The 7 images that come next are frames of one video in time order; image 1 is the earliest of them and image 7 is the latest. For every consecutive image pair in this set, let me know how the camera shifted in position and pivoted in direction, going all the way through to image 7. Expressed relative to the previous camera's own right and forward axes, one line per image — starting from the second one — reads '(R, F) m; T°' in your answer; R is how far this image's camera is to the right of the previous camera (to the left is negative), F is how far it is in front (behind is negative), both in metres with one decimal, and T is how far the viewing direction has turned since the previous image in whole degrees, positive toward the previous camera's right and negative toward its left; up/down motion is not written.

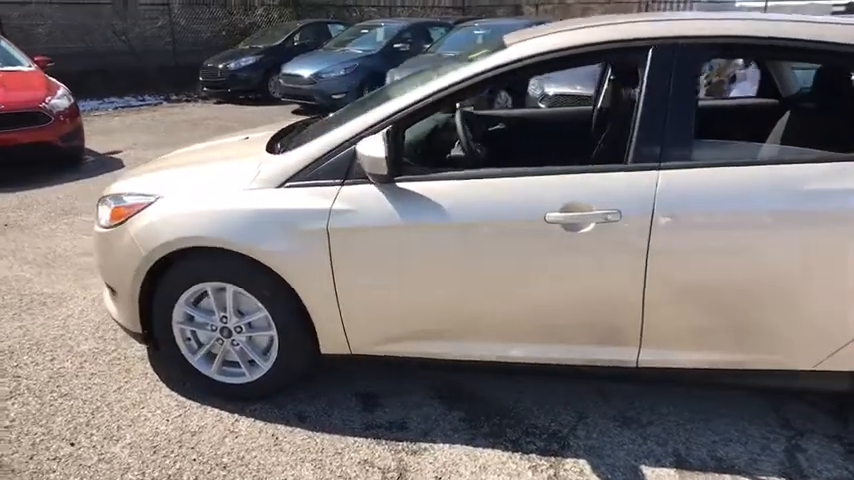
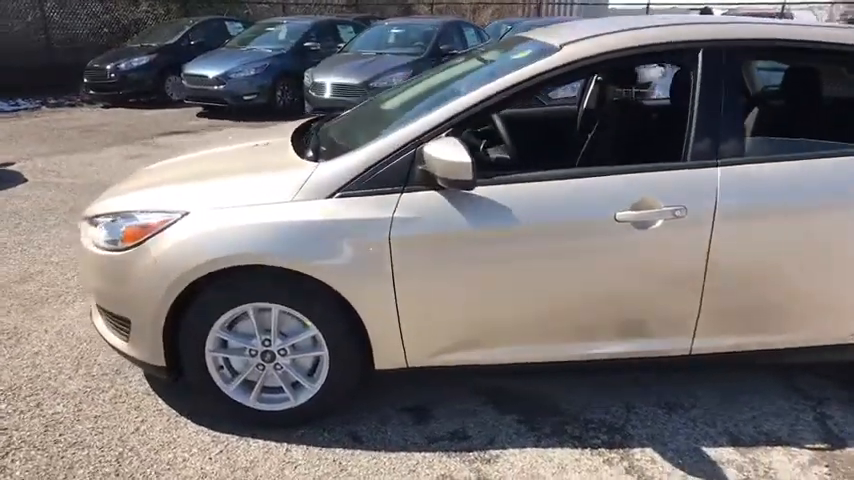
(-0.8, +0.2) m; +11°
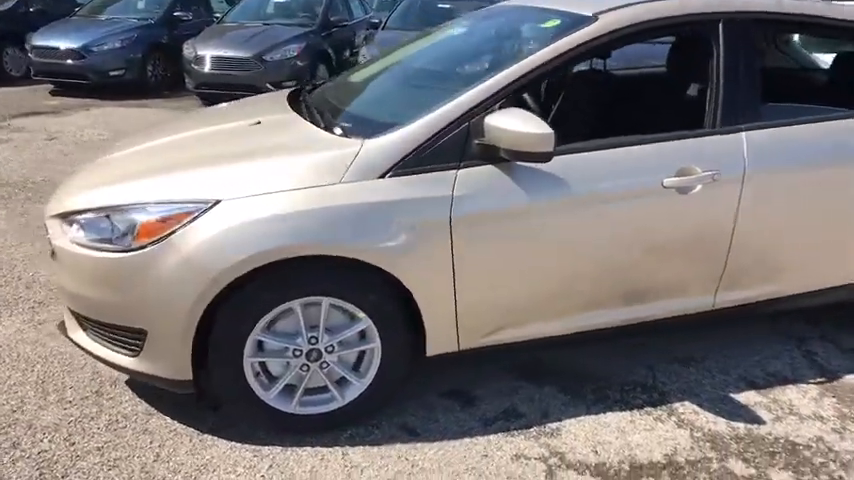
(-0.9, +0.3) m; +13°
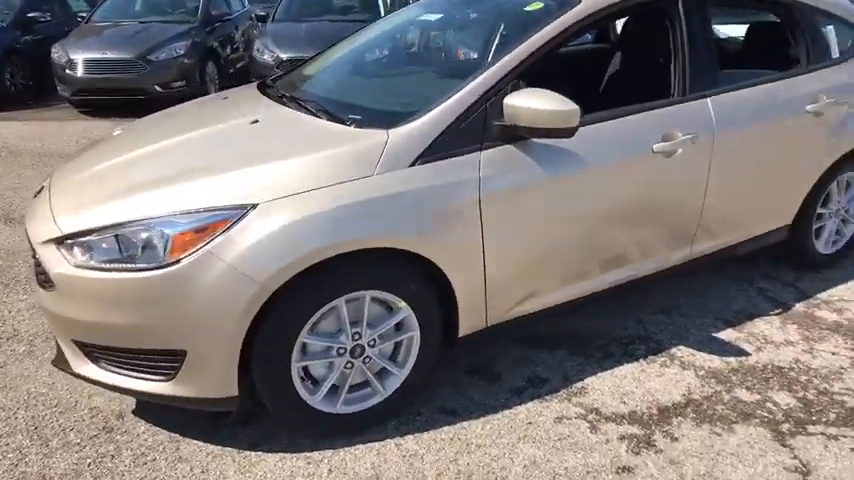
(-0.7, 0.0) m; +11°
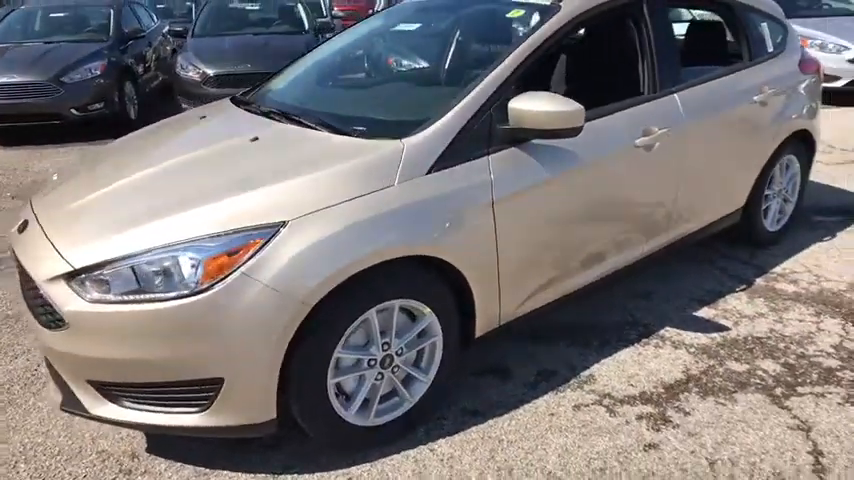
(-0.4, 0.0) m; +8°
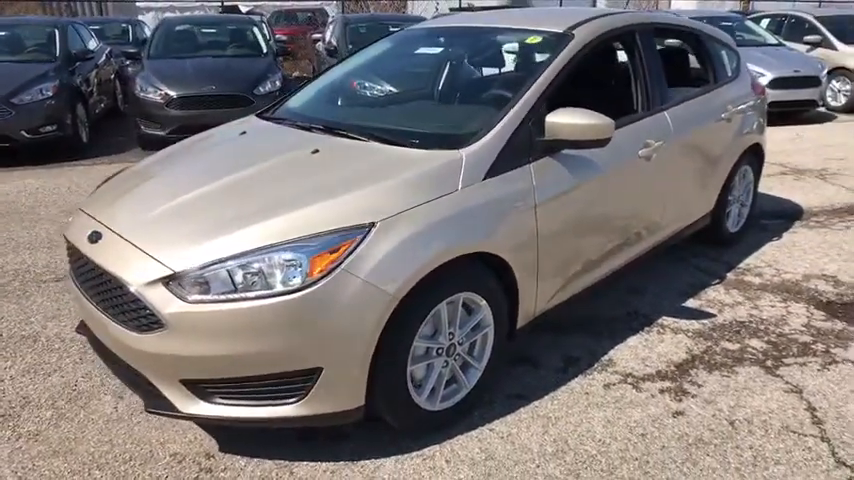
(-0.6, -0.3) m; +7°
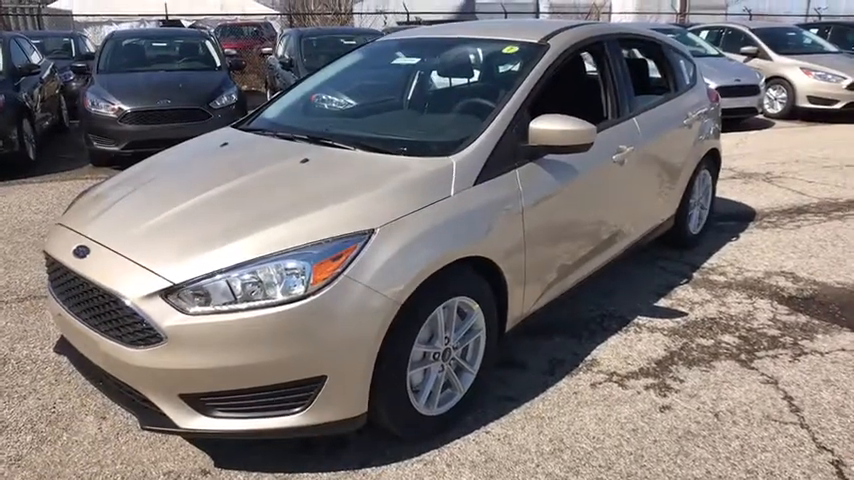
(-0.2, 0.0) m; +4°
